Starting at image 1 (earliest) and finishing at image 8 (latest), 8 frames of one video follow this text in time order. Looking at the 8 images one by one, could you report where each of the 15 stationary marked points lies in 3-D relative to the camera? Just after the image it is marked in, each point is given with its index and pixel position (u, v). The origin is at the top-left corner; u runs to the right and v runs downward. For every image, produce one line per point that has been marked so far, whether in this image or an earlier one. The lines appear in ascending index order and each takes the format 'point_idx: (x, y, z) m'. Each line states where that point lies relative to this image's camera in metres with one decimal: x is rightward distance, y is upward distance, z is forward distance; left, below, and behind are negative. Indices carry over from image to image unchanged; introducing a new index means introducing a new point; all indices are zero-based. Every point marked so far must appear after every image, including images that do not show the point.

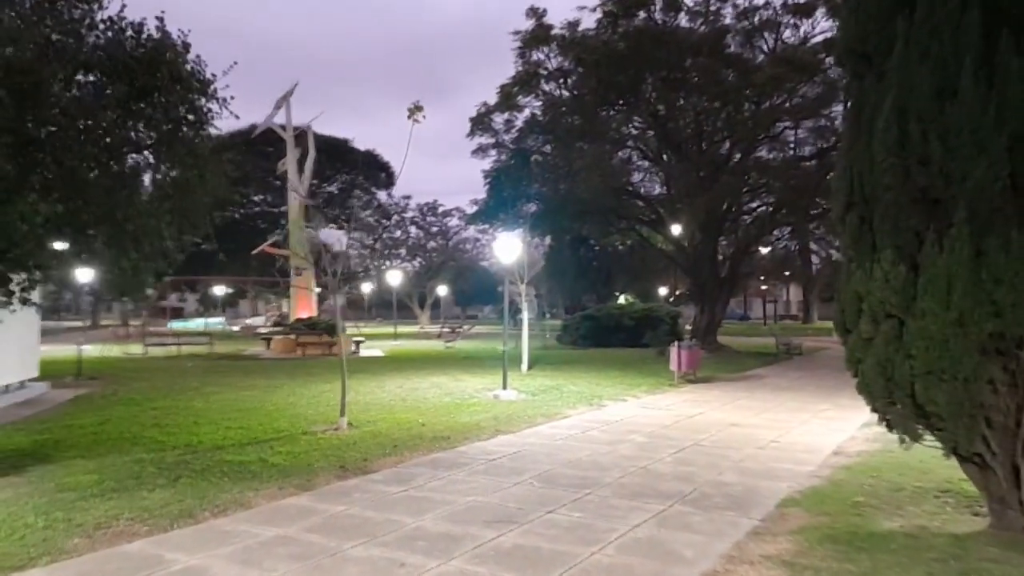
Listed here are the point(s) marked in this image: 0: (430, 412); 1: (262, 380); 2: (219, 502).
0: (-1.2, -1.8, +11.8) m
1: (-5.3, -1.9, +16.6) m
2: (-2.5, -1.9, +6.9) m
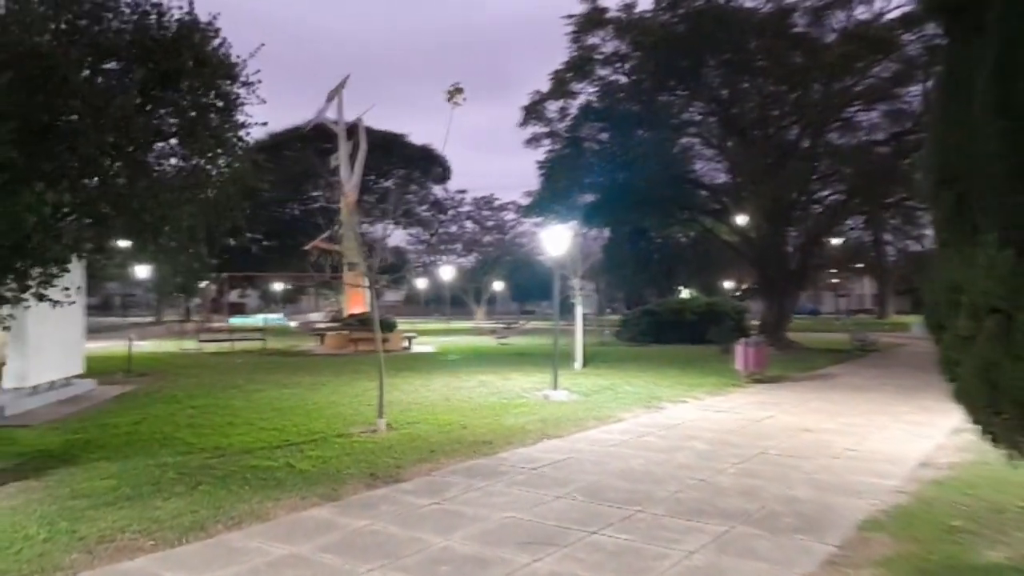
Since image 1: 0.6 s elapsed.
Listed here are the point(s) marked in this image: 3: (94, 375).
0: (-0.5, -1.8, +11.2) m
1: (-4.2, -1.8, +16.2) m
2: (-2.2, -1.8, +6.4) m
3: (-8.6, -1.8, +16.5) m
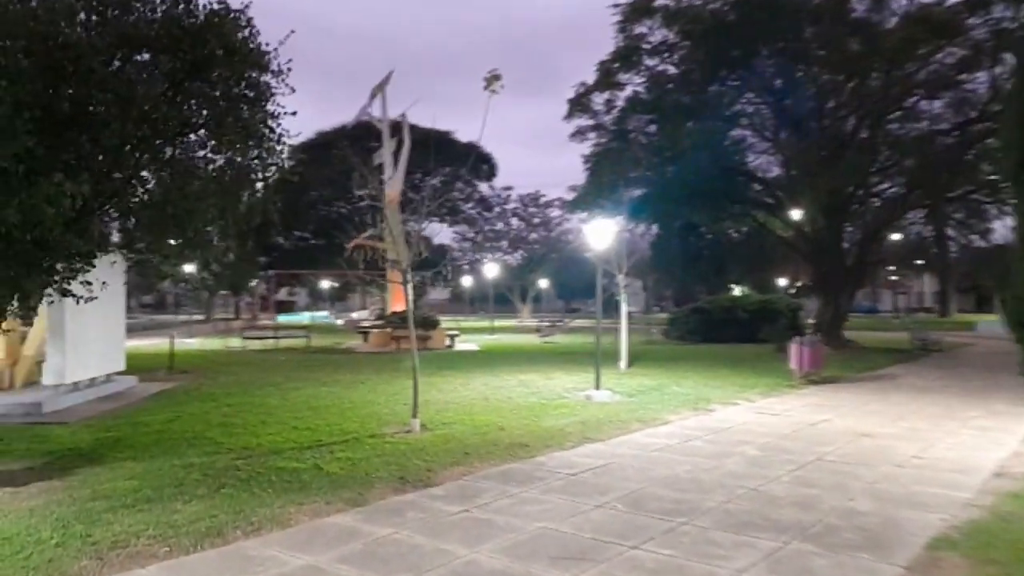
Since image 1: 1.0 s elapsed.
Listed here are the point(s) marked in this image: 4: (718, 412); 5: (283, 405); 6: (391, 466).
0: (0.0, -1.7, +10.8) m
1: (-3.4, -1.8, +16.0) m
2: (-2.0, -1.8, +6.1) m
3: (-7.7, -1.8, +16.5) m
4: (+3.0, -1.8, +11.6) m
5: (-3.5, -1.8, +12.1) m
6: (-1.2, -1.7, +7.8) m
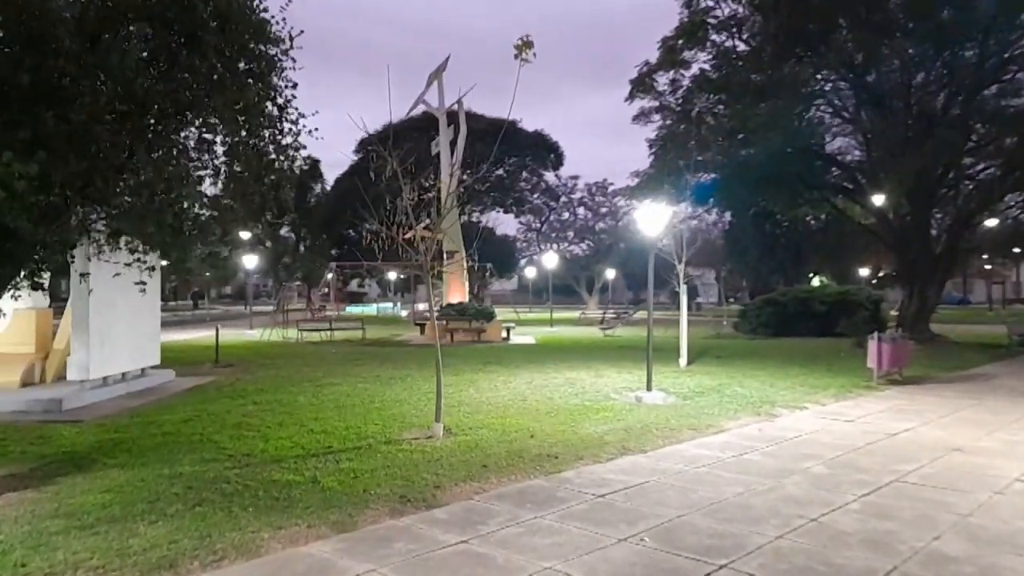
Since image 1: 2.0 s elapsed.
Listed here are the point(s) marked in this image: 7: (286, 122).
0: (+0.5, -1.6, +9.8) m
1: (-2.4, -1.6, +15.3) m
2: (-1.9, -1.7, +5.3) m
3: (-6.7, -1.6, +16.2) m
4: (+3.5, -1.7, +10.3) m
5: (-2.9, -1.6, +11.4) m
6: (-1.0, -1.7, +6.9) m
7: (-2.5, +1.9, +8.9) m
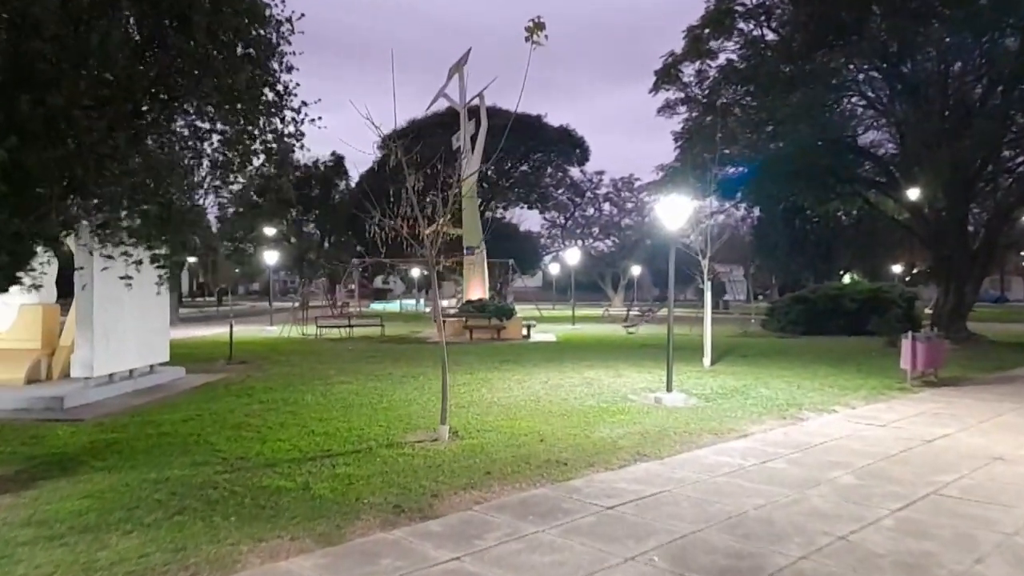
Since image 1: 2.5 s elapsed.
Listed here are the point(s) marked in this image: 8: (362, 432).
0: (+0.6, -1.5, +9.3) m
1: (-2.1, -1.5, +14.9) m
2: (-2.0, -1.7, +4.9) m
3: (-6.4, -1.5, +16.0) m
4: (+3.6, -1.6, +9.8) m
5: (-2.7, -1.6, +11.0) m
6: (-1.0, -1.6, +6.5) m
7: (-2.4, +1.9, +8.6) m
8: (-1.6, -1.6, +8.8) m
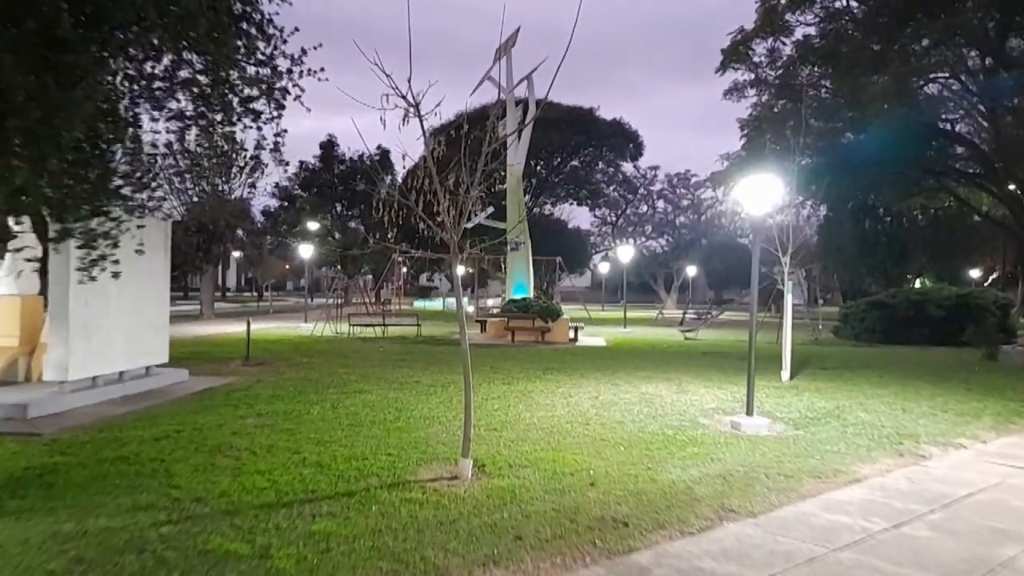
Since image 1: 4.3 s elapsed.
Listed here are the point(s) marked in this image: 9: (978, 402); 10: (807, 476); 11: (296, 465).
0: (+1.0, -1.5, +7.4) m
1: (-1.4, -1.5, +13.1) m
2: (-1.8, -1.6, +3.1) m
3: (-5.6, -1.4, +14.5) m
4: (+4.1, -1.7, +7.6) m
5: (-2.2, -1.5, +9.3) m
6: (-0.7, -1.6, +4.6) m
7: (-2.0, +2.0, +6.8) m
8: (-1.3, -1.5, +6.9) m
9: (+6.7, -1.6, +11.4) m
10: (+2.5, -1.6, +6.9) m
11: (-1.9, -1.5, +6.9) m
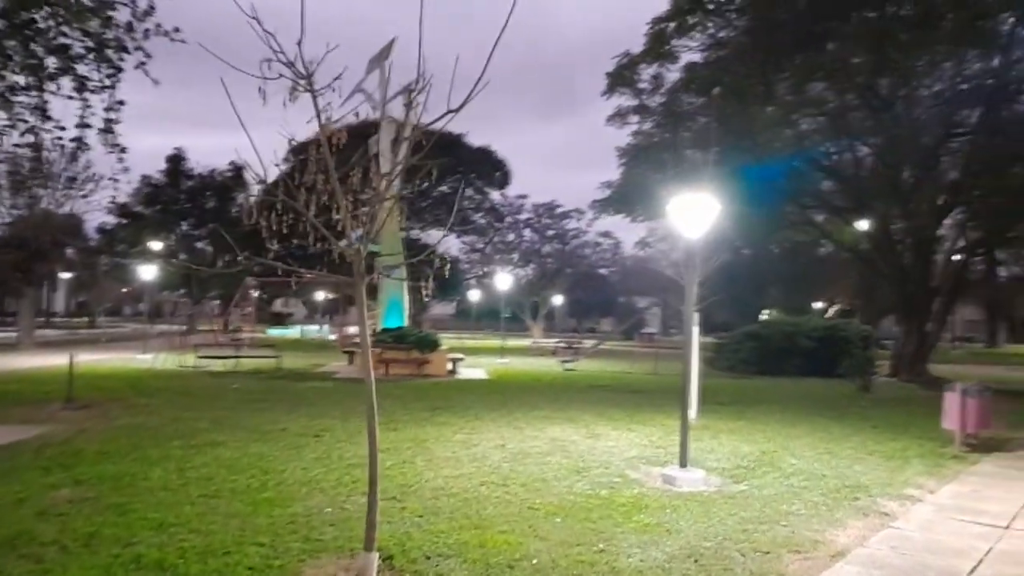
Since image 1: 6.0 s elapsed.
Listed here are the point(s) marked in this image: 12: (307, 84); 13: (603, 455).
0: (+0.3, -1.8, +5.9) m
1: (-3.0, -1.9, +11.2) m
2: (-1.7, -1.7, +1.2) m
3: (-7.4, -1.8, +11.7) m
4: (+3.3, -2.0, +6.7) m
5: (-3.2, -1.8, +7.2) m
6: (-0.9, -1.7, +2.9) m
7: (-2.5, +1.8, +4.9) m
8: (-1.8, -1.7, +5.1) m
9: (+5.2, -2.1, +10.8) m
10: (+2.0, -1.9, +5.7) m
11: (-2.4, -1.7, +4.9) m
12: (-1.3, +1.3, +5.2) m
13: (+1.0, -1.8, +8.9) m
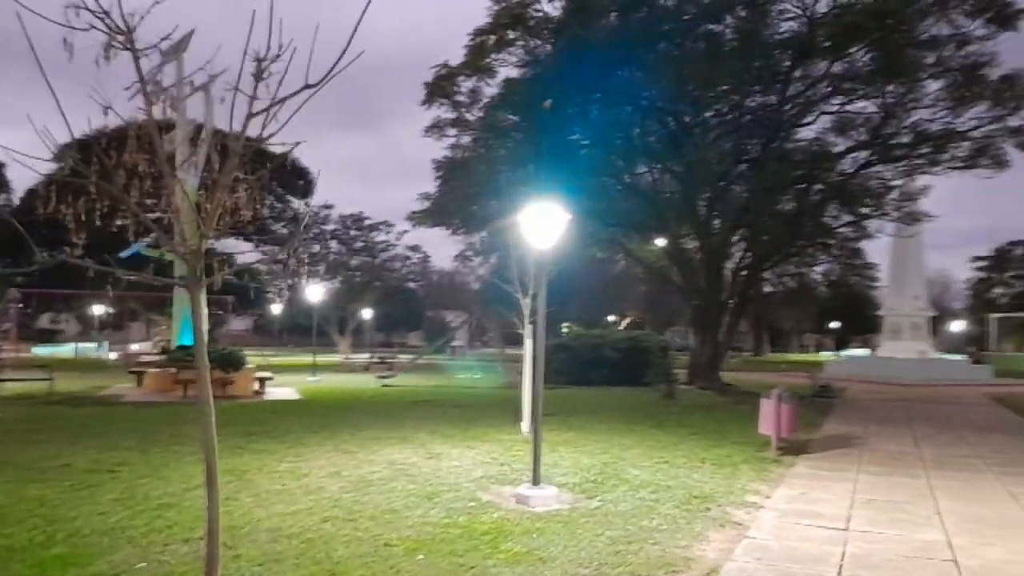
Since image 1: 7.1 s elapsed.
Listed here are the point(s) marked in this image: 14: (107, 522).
0: (-0.6, -1.8, +5.3) m
1: (-5.1, -2.0, +9.6) m
2: (-1.4, -1.7, +0.2) m
3: (-9.5, -1.9, +9.0) m
4: (+2.1, -2.1, +6.8) m
5: (-4.3, -1.8, +5.7) m
6: (-1.0, -1.7, +2.0) m
7: (-3.1, +1.8, +3.7) m
8: (-2.5, -1.8, +4.0) m
9: (+2.9, -2.2, +11.2) m
10: (+1.0, -1.9, +5.5) m
11: (-3.0, -1.7, +3.6) m
12: (-2.0, +1.3, +4.2) m
13: (-0.6, -1.9, +8.3) m
14: (-3.2, -1.8, +6.4) m
